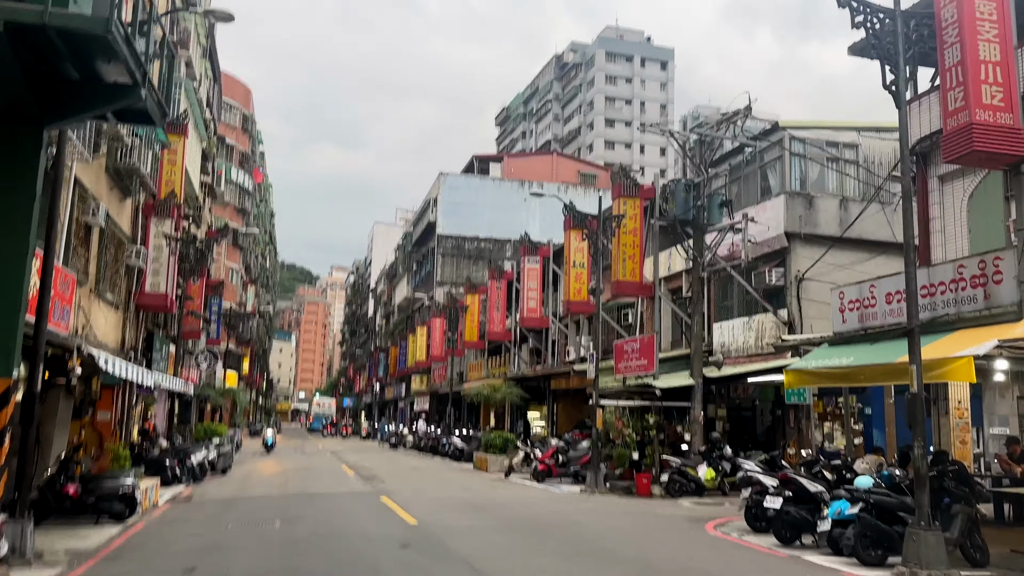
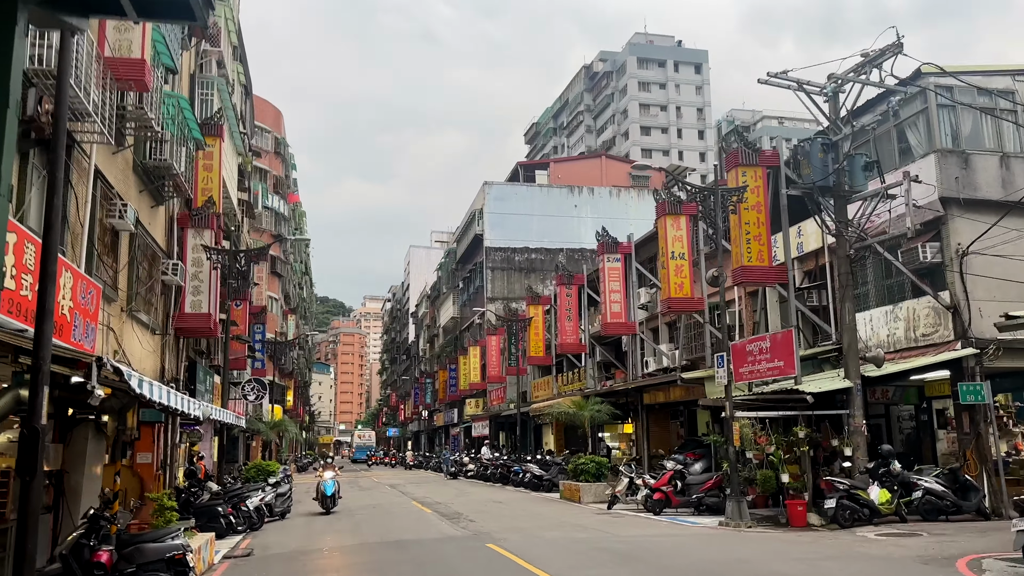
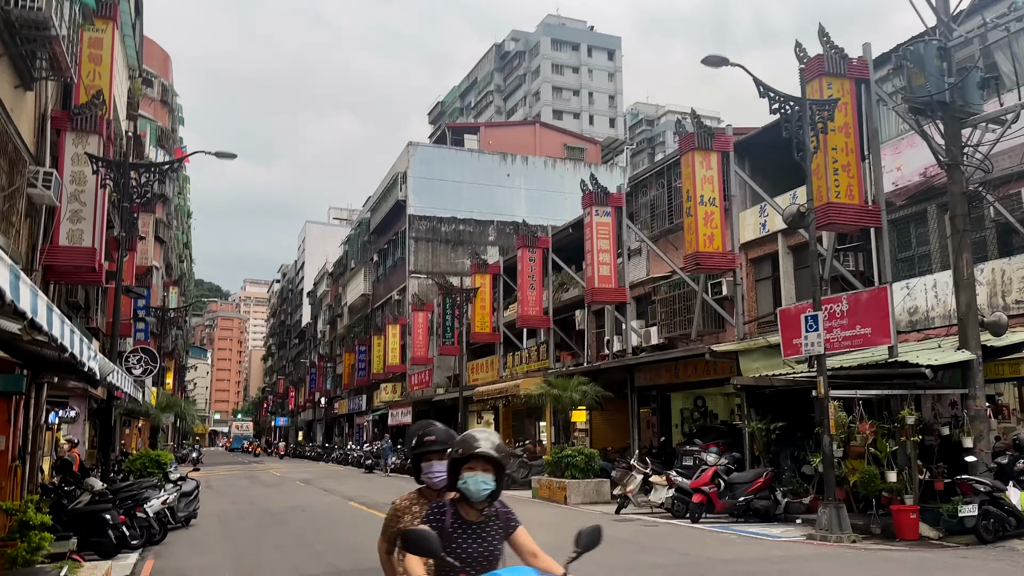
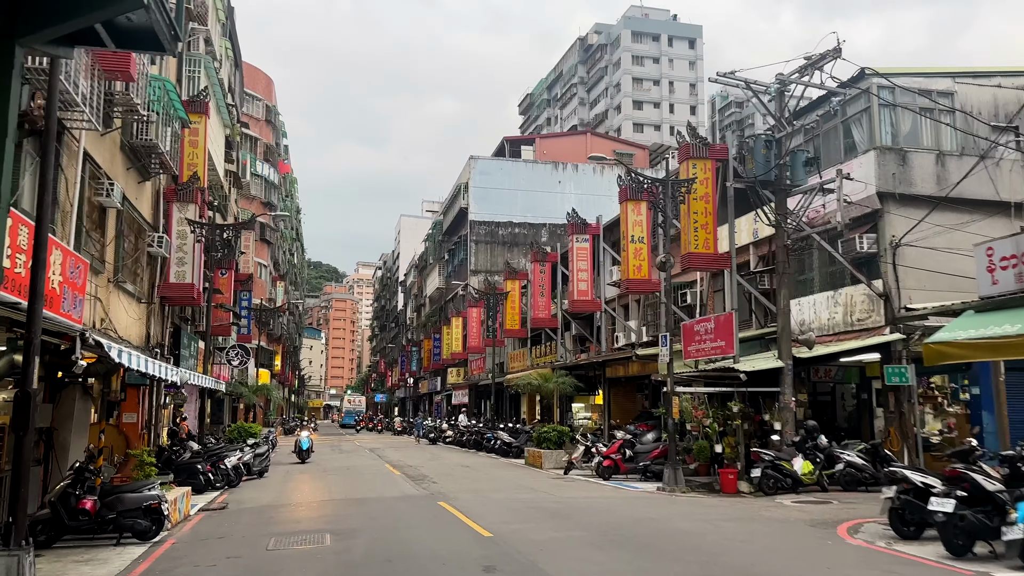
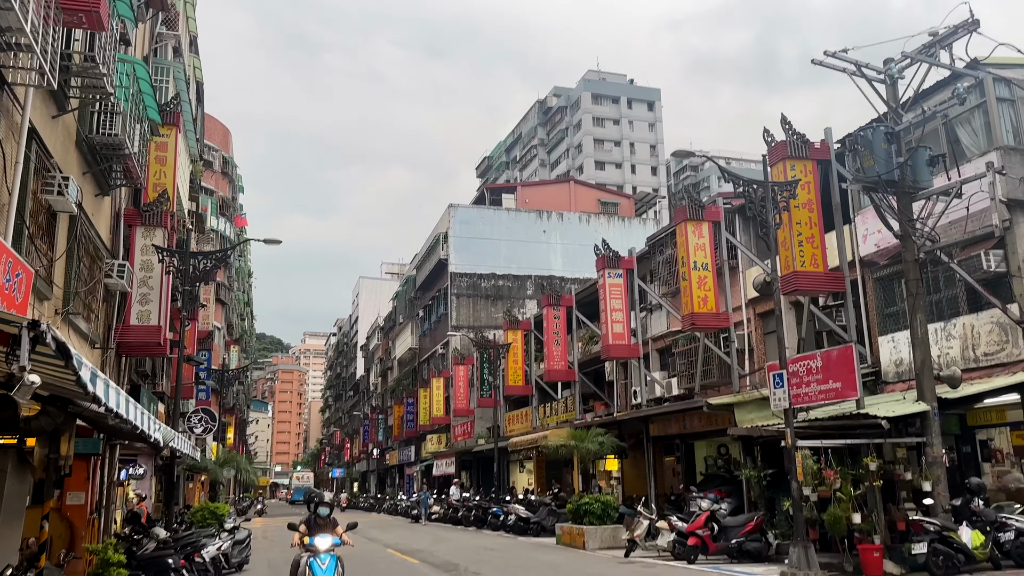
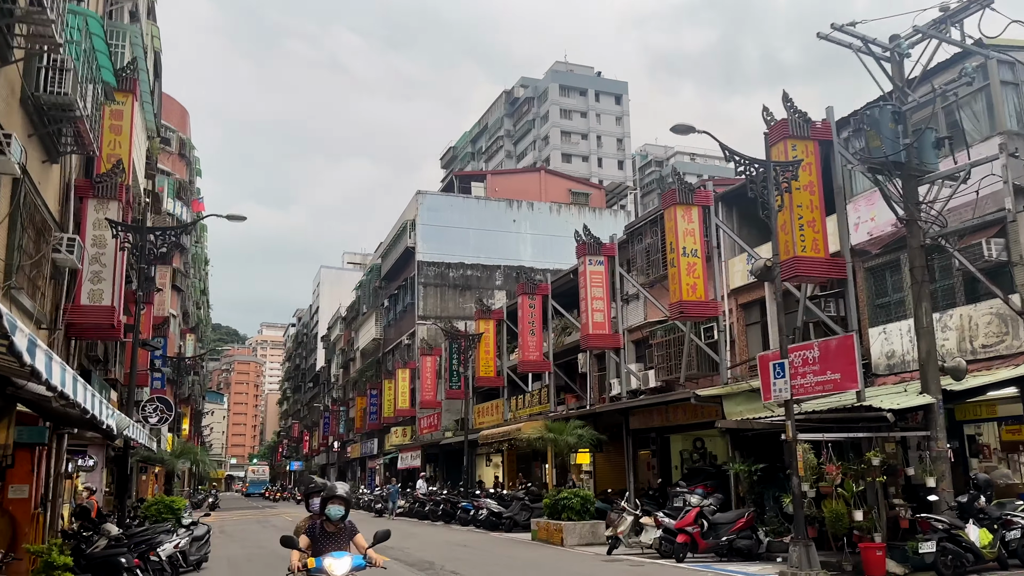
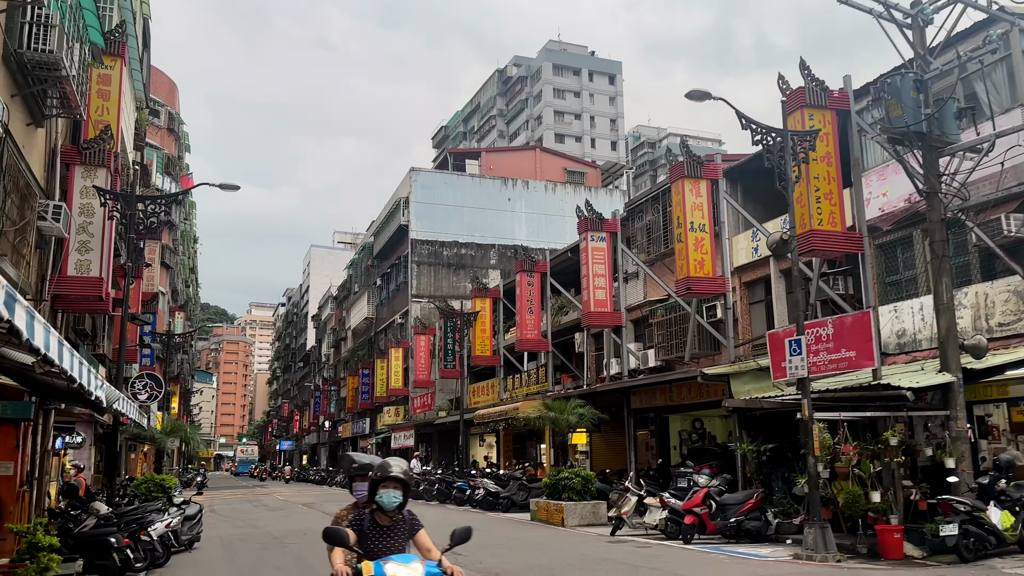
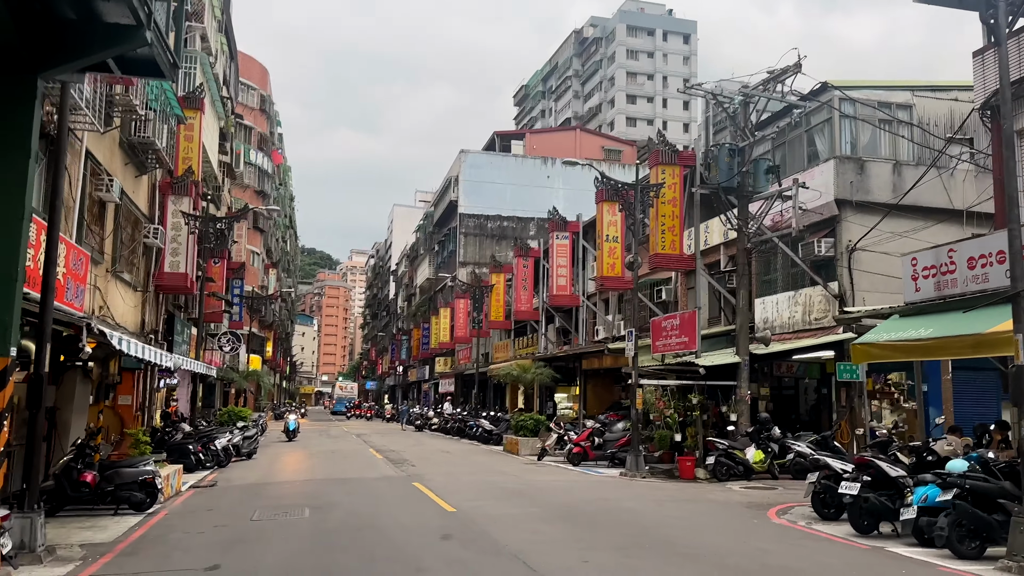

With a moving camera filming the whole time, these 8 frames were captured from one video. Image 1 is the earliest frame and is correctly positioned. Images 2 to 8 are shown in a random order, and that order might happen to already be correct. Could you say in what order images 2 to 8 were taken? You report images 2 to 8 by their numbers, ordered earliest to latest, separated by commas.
8, 4, 2, 5, 6, 7, 3
